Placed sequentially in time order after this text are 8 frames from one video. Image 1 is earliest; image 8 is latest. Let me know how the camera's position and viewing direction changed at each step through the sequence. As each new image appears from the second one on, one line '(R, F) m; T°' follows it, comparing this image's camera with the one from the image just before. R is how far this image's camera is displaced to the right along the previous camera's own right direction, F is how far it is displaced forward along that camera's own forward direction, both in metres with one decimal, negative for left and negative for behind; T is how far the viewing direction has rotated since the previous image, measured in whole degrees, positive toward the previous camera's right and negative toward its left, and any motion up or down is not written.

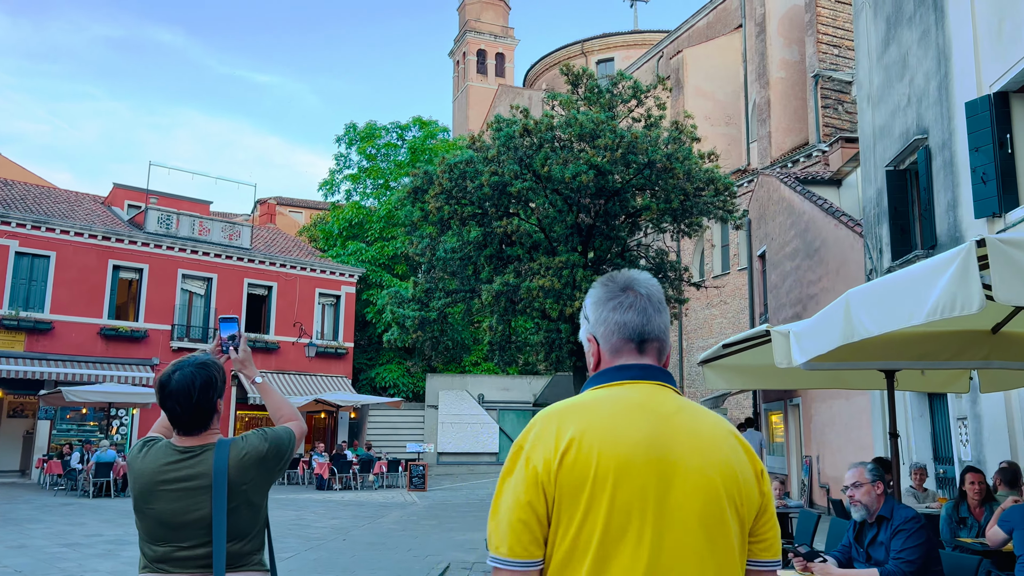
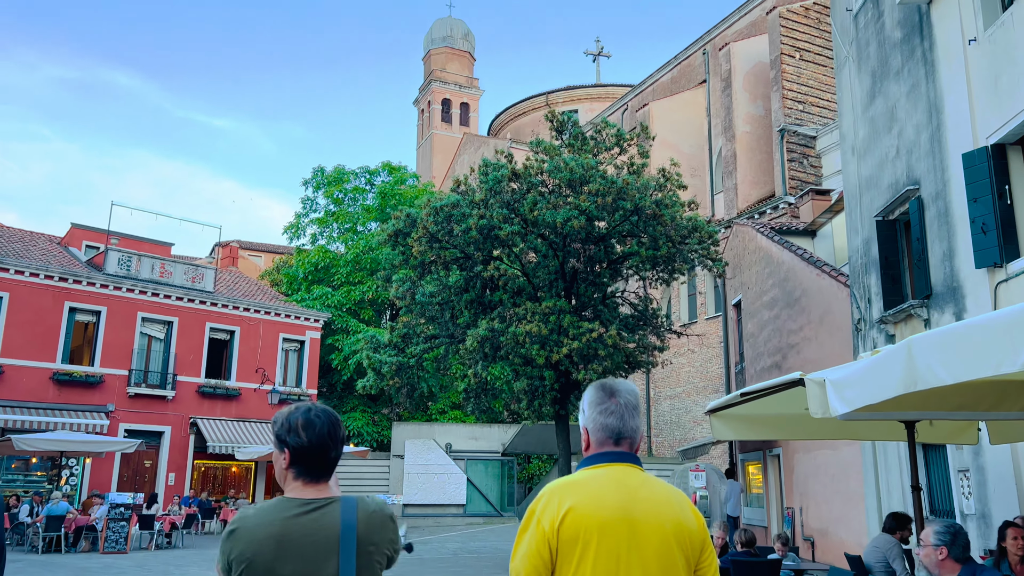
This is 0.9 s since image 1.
(-0.6, +0.4) m; +3°
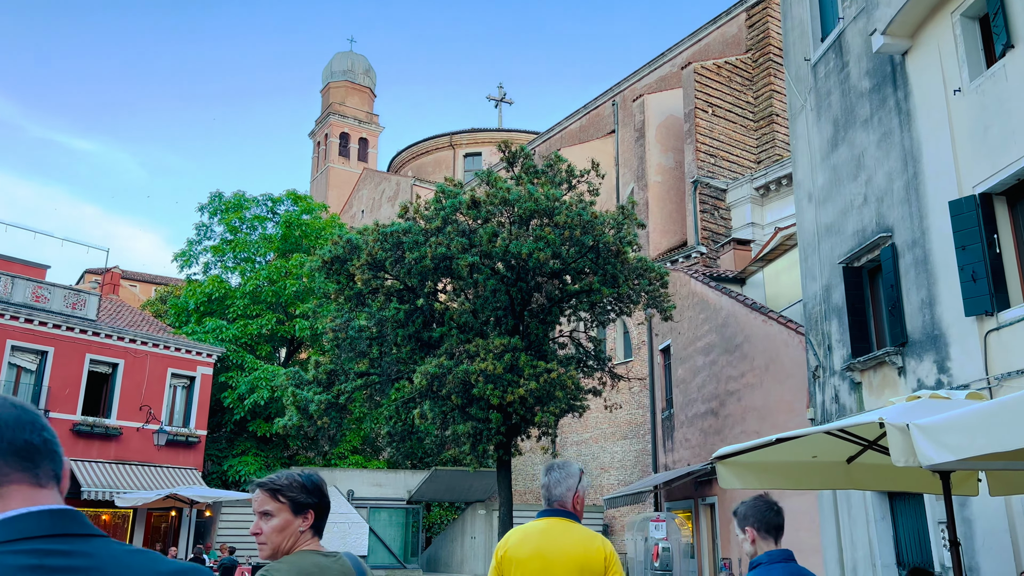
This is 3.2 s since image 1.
(-1.3, +1.1) m; +8°
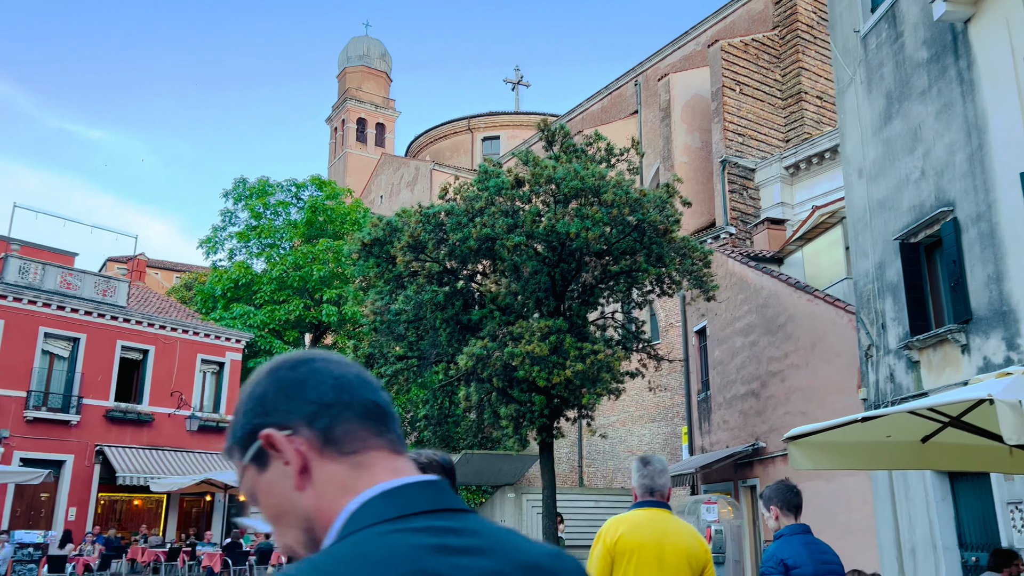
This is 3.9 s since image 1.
(-0.6, +0.2) m; -1°
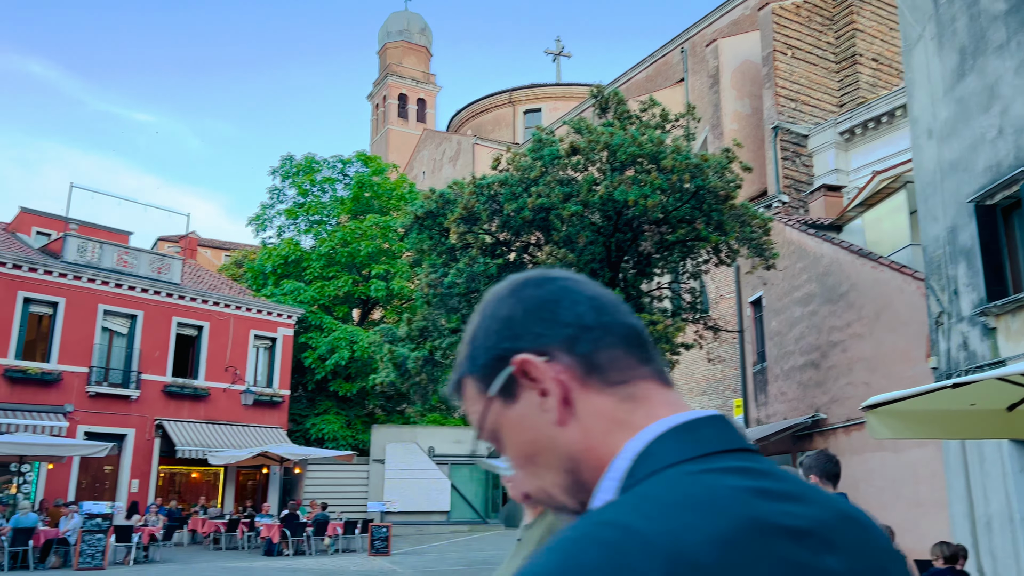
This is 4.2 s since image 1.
(-0.3, +0.2) m; -3°
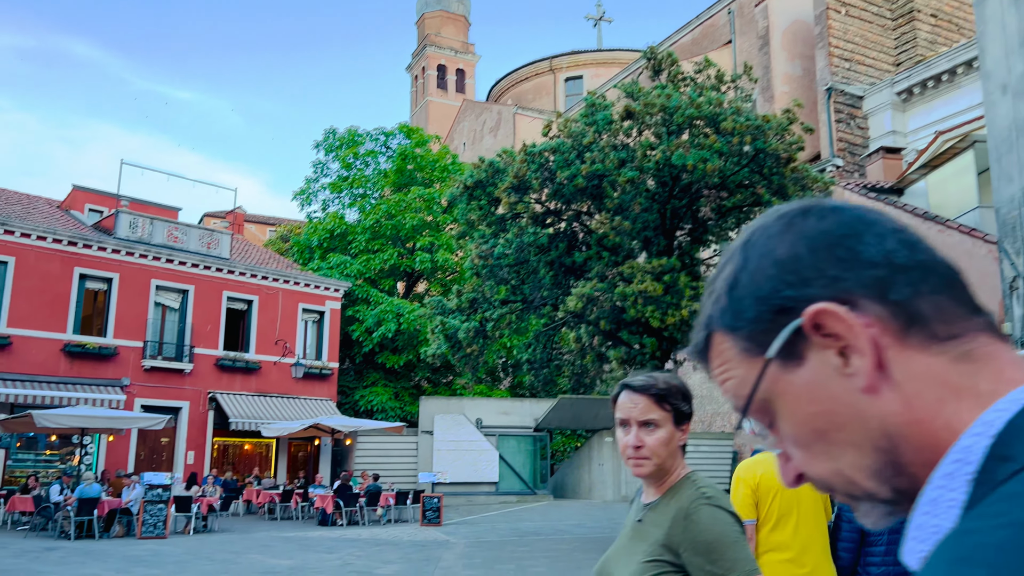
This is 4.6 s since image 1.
(-0.2, +0.2) m; -3°
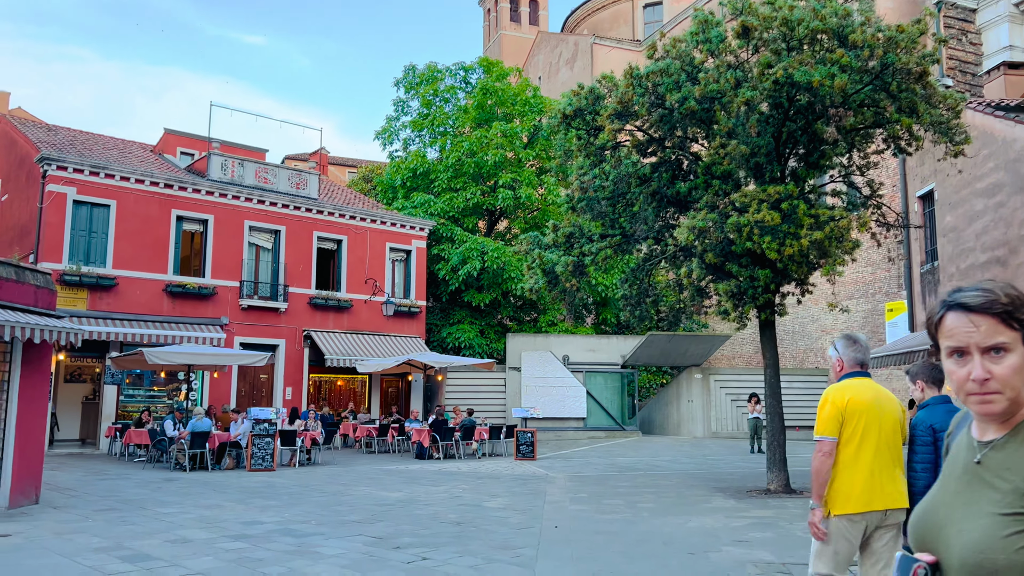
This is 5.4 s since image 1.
(-0.6, +0.4) m; -5°
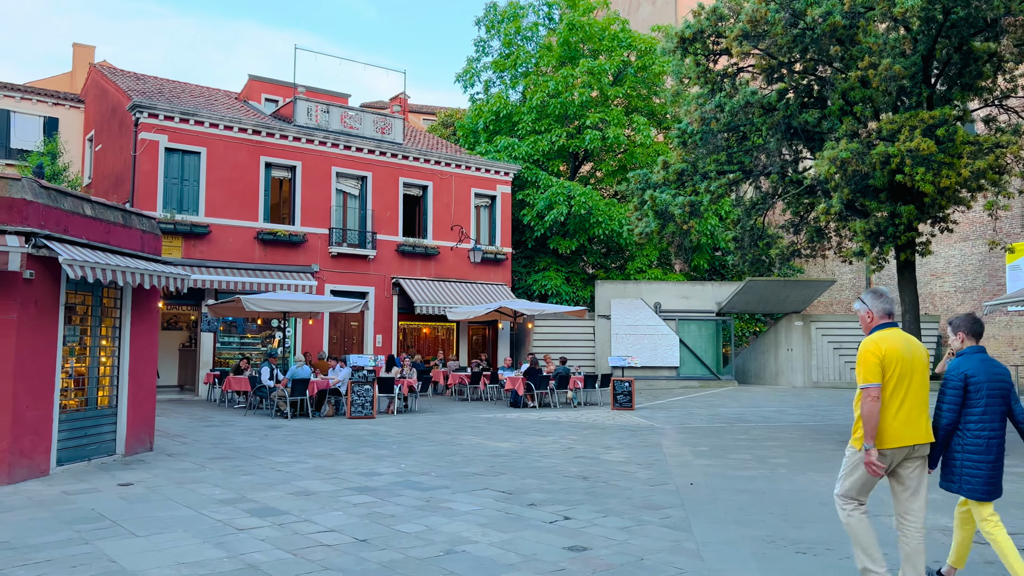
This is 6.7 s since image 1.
(-0.8, +0.8) m; -5°
